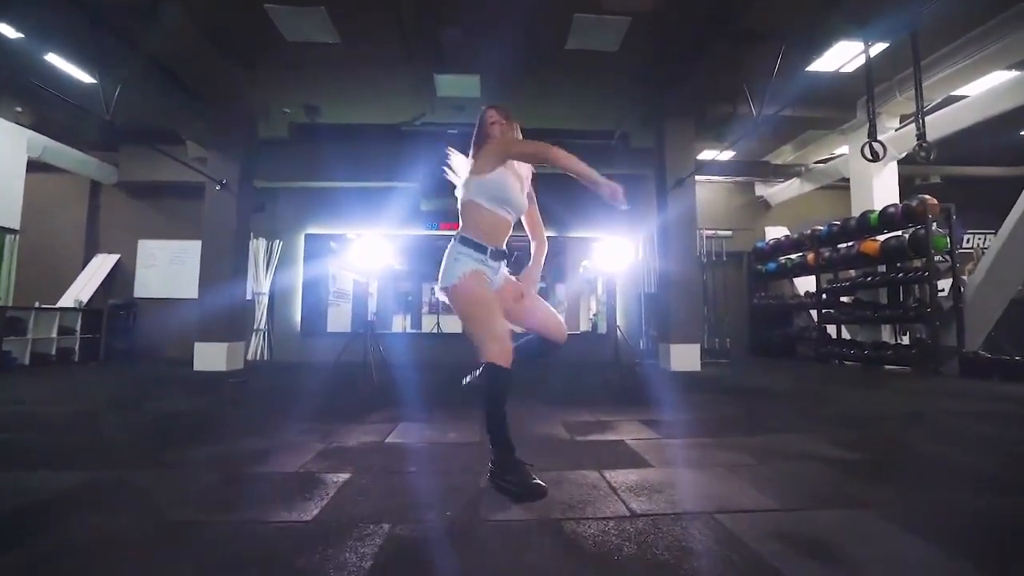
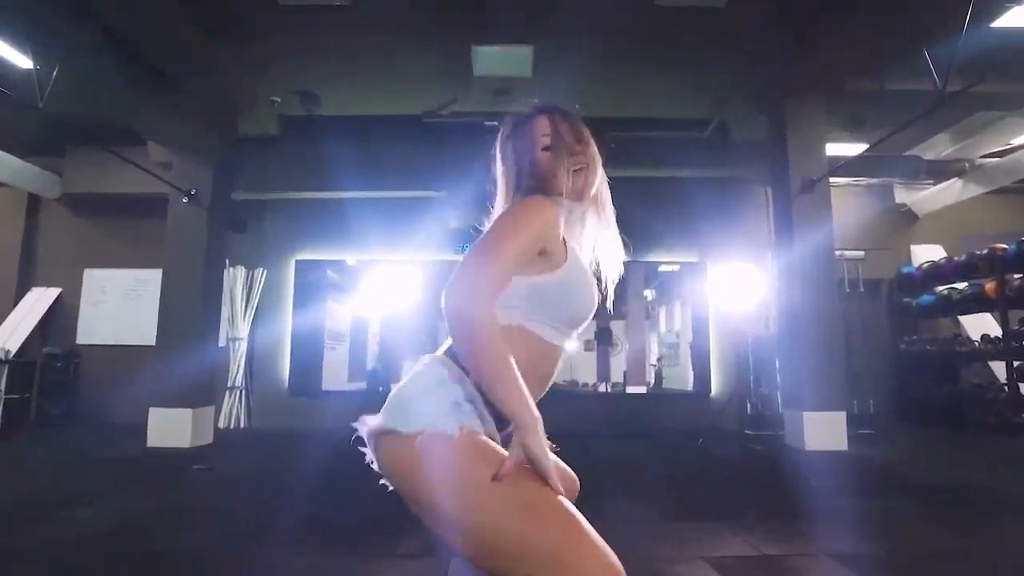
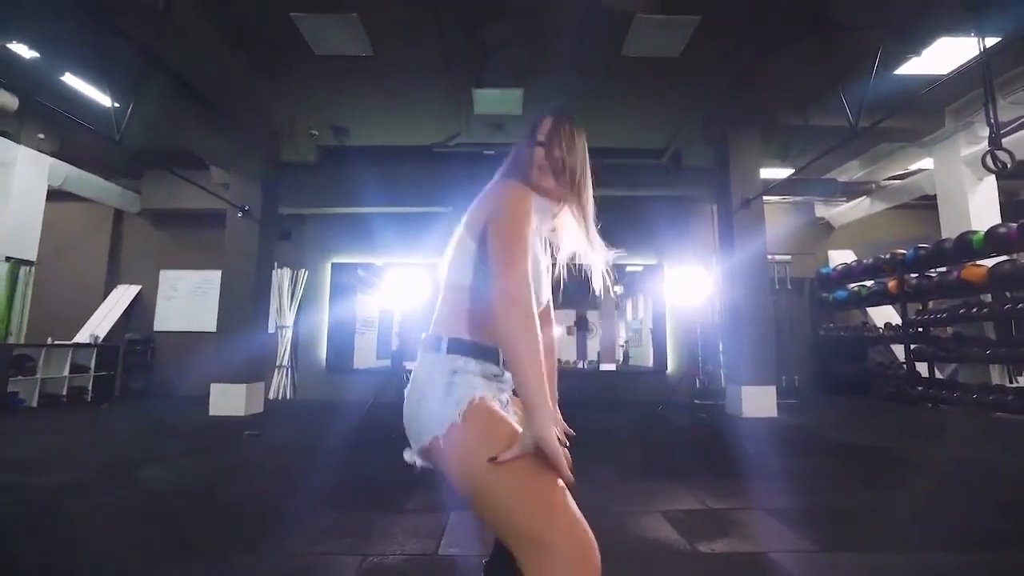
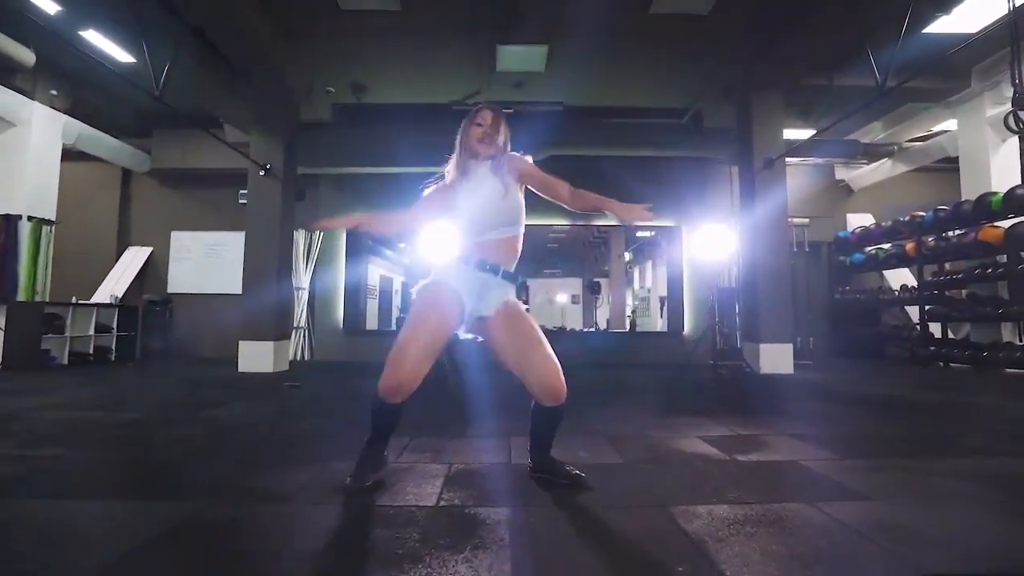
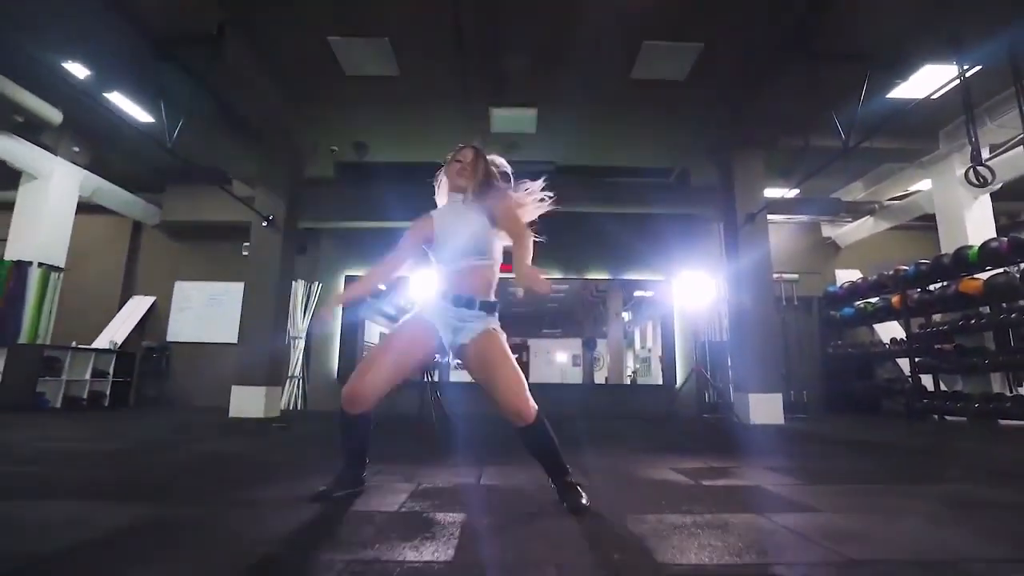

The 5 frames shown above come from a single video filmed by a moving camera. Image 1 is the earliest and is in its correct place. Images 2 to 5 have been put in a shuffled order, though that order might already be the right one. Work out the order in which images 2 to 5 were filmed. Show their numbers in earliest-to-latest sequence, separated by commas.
5, 4, 3, 2
